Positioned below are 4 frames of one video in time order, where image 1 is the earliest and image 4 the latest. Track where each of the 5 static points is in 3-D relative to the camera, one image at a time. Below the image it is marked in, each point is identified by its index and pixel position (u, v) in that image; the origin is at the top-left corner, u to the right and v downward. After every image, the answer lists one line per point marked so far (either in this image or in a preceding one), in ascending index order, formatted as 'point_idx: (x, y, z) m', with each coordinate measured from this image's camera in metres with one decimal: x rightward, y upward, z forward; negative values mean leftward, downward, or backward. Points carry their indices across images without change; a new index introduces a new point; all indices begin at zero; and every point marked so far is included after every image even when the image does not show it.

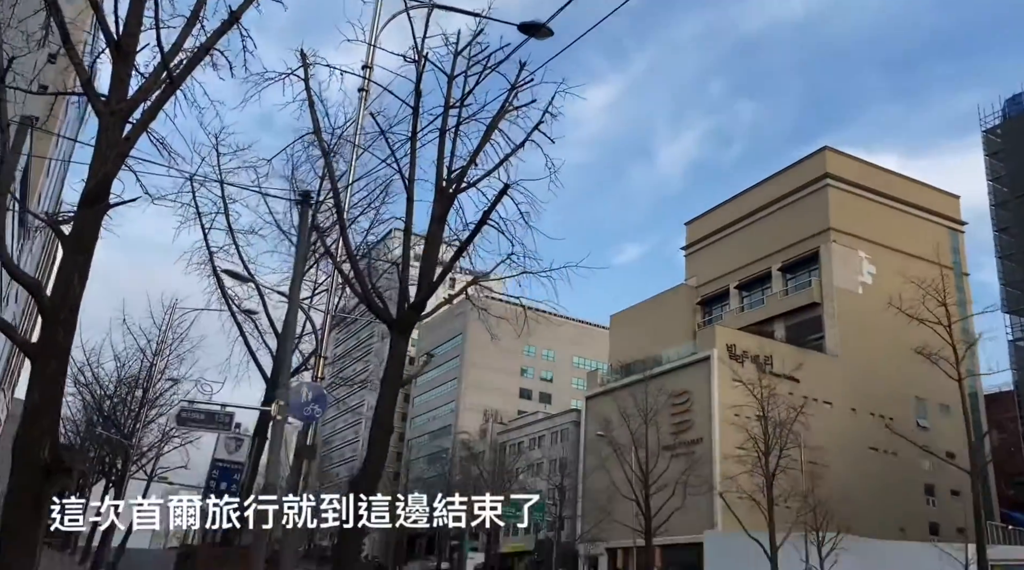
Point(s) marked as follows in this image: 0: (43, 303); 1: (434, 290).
0: (-4.0, -0.2, +7.4) m
1: (-0.9, -0.1, +10.2) m
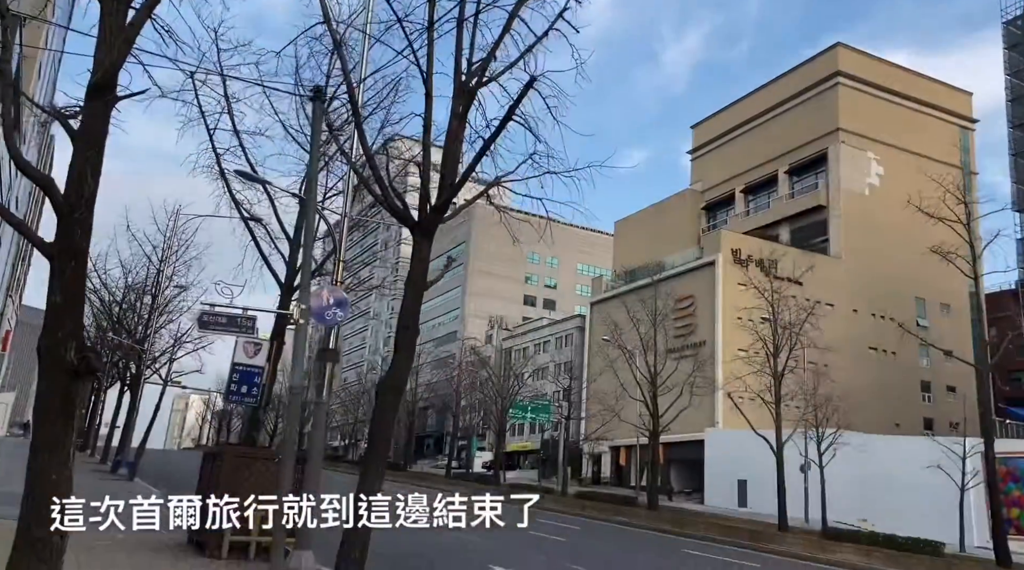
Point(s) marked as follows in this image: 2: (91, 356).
0: (-3.7, +0.7, +7.1) m
1: (-0.6, +1.1, +9.9) m
2: (-3.4, -0.6, +7.0) m
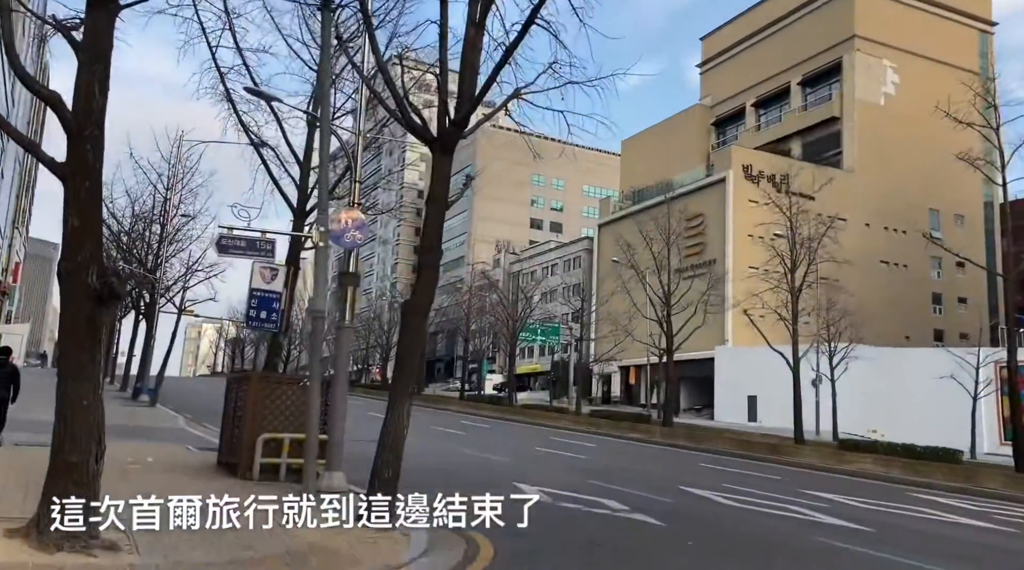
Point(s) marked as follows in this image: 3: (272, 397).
0: (-3.5, +1.3, +6.8) m
1: (-0.4, +2.0, +9.5) m
2: (-3.1, 0.0, +6.7) m
3: (-3.0, -1.4, +11.0) m
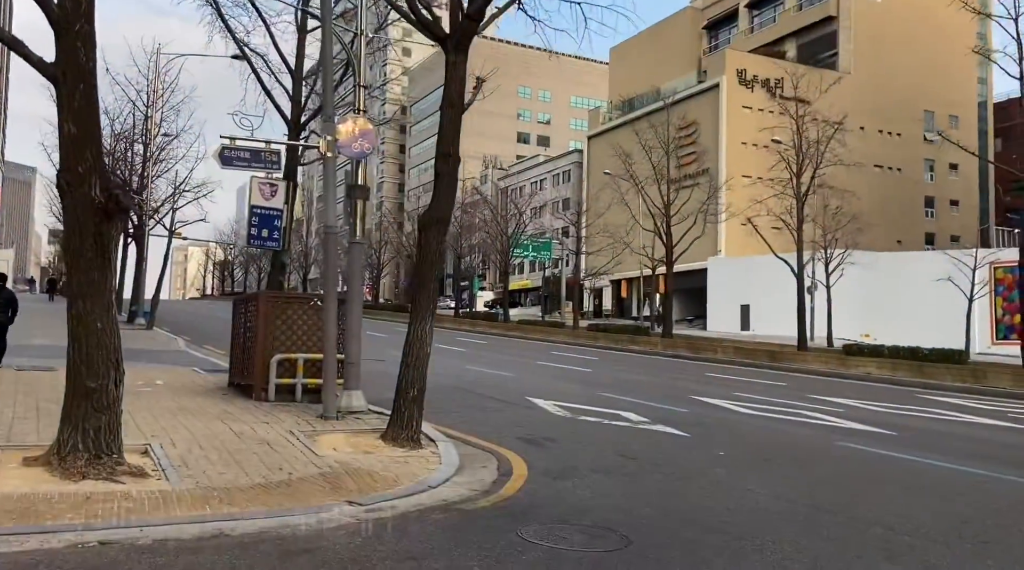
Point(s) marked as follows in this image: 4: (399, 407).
0: (-3.3, +1.9, +6.1) m
1: (-0.2, +3.0, +8.8) m
2: (-2.8, +0.7, +6.2) m
3: (-2.8, -0.4, +10.6) m
4: (-1.1, -1.2, +8.3) m
